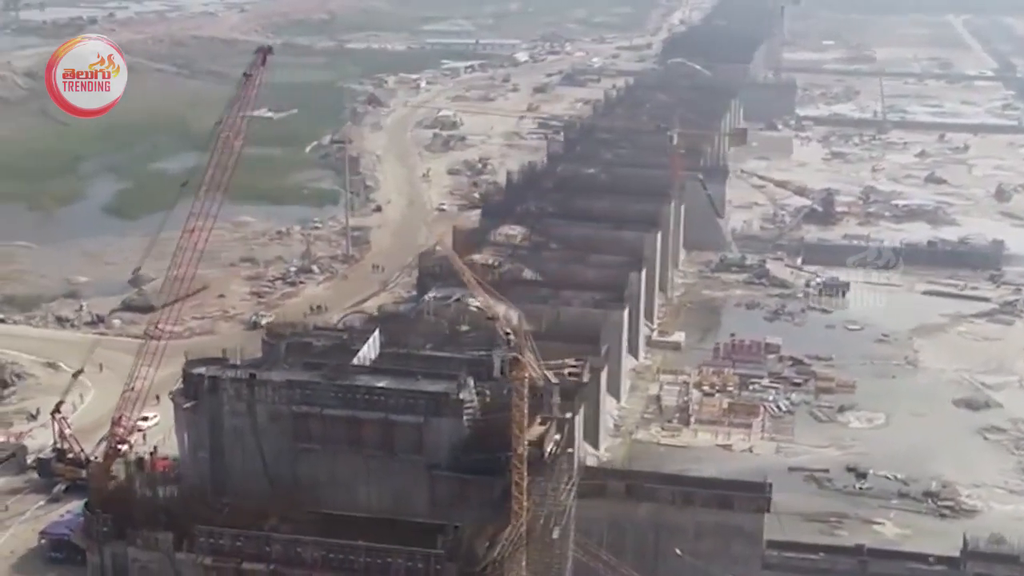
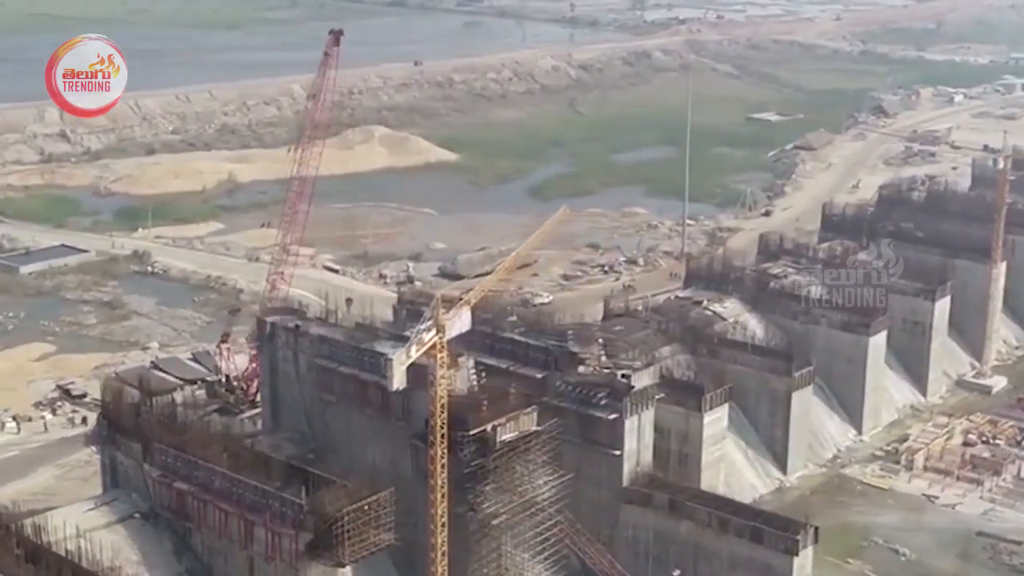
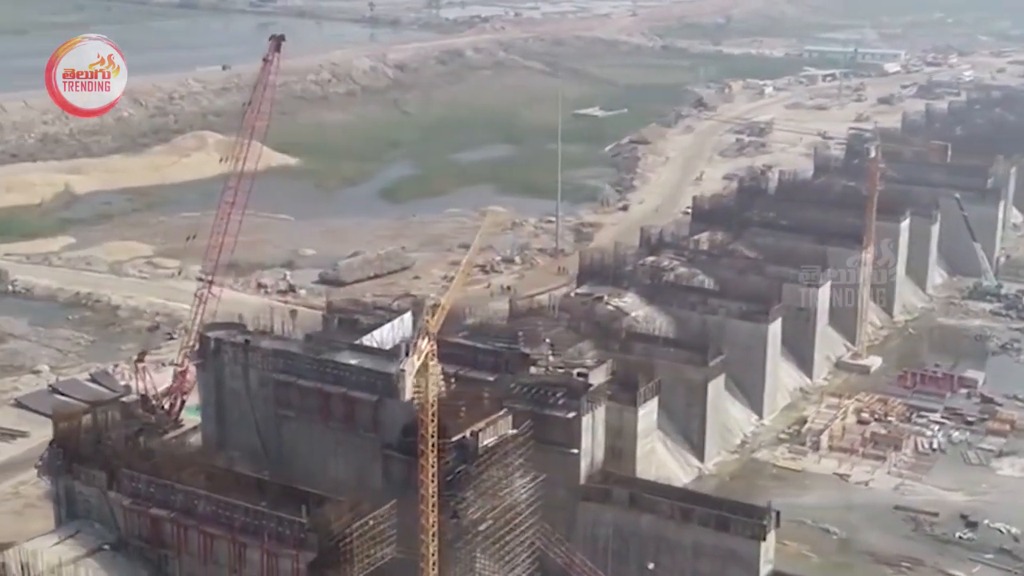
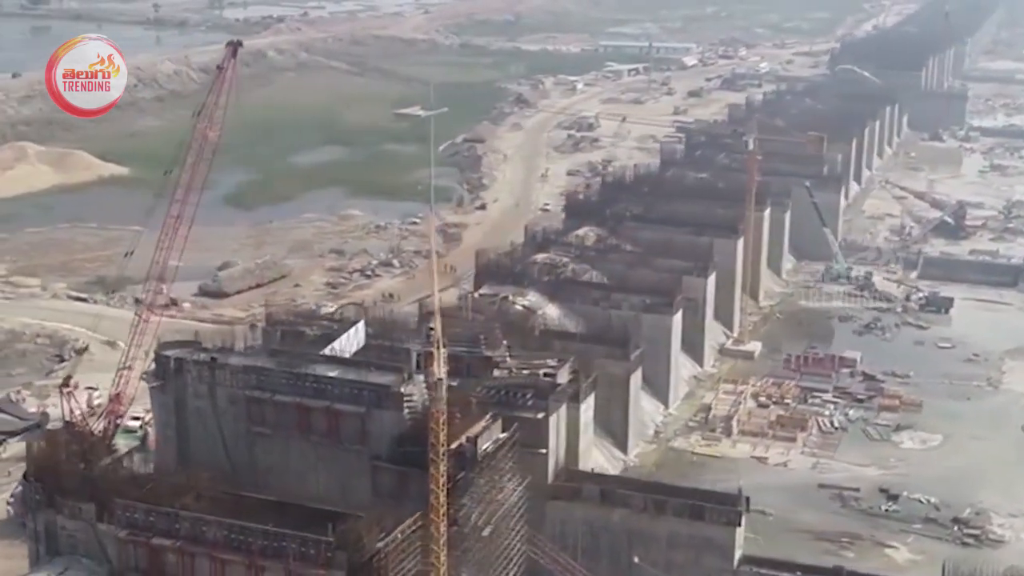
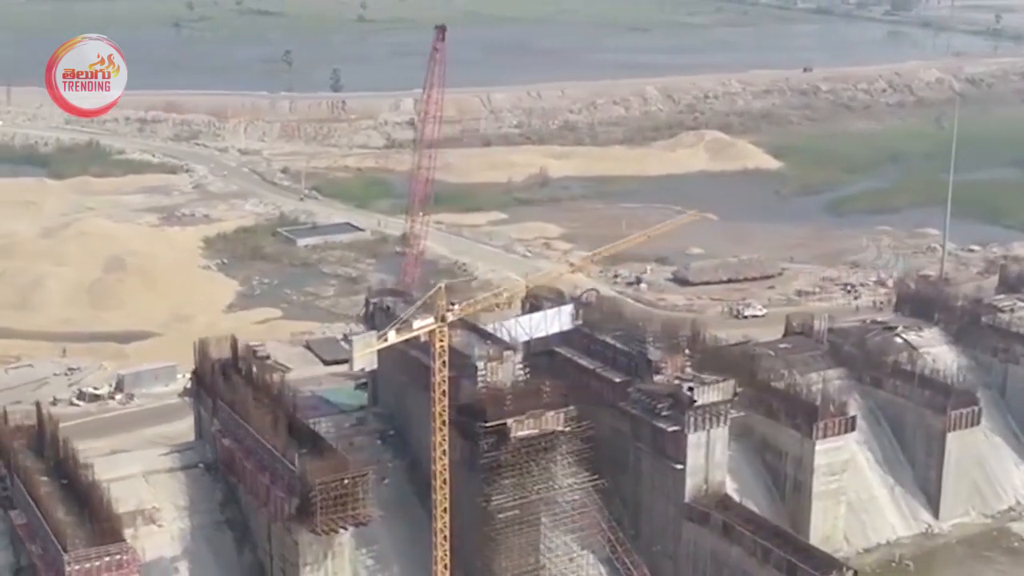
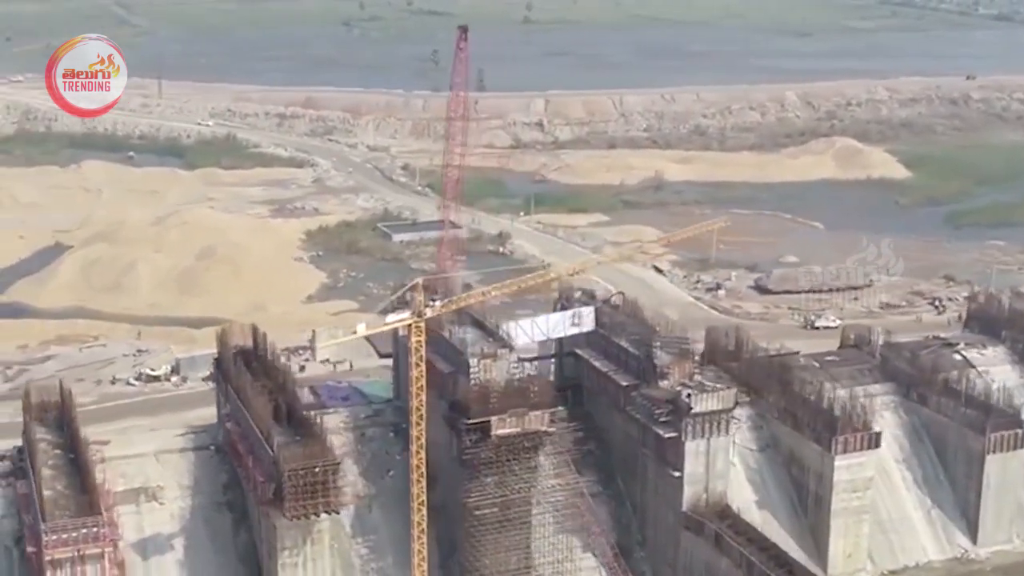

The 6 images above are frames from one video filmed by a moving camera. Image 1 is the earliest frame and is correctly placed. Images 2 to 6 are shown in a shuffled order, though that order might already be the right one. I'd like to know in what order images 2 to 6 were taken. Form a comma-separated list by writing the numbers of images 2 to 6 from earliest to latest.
4, 3, 2, 5, 6
